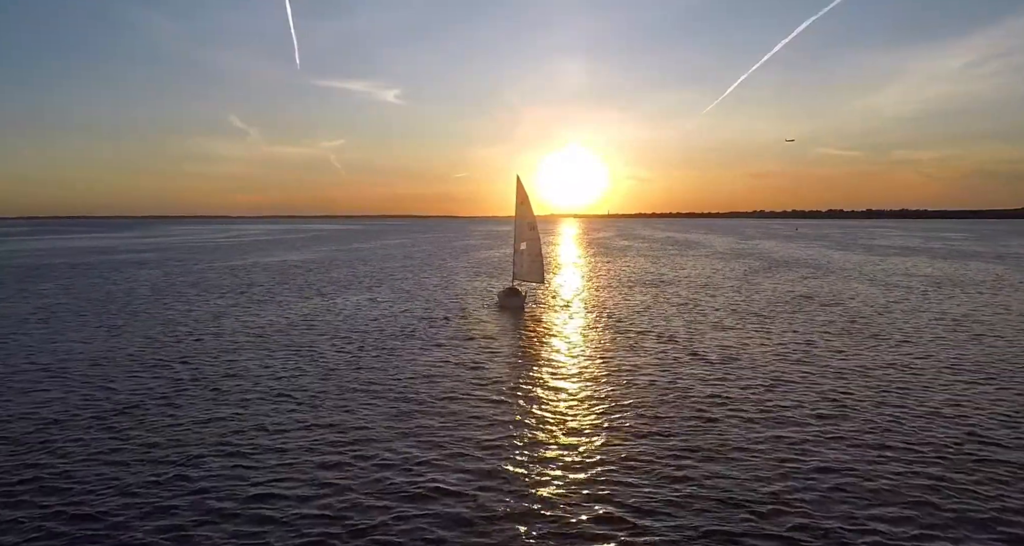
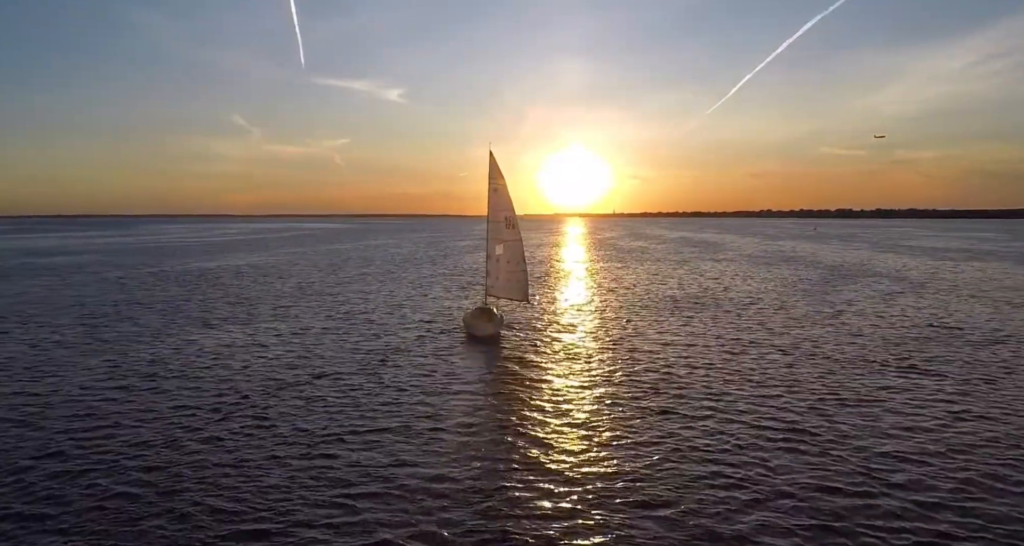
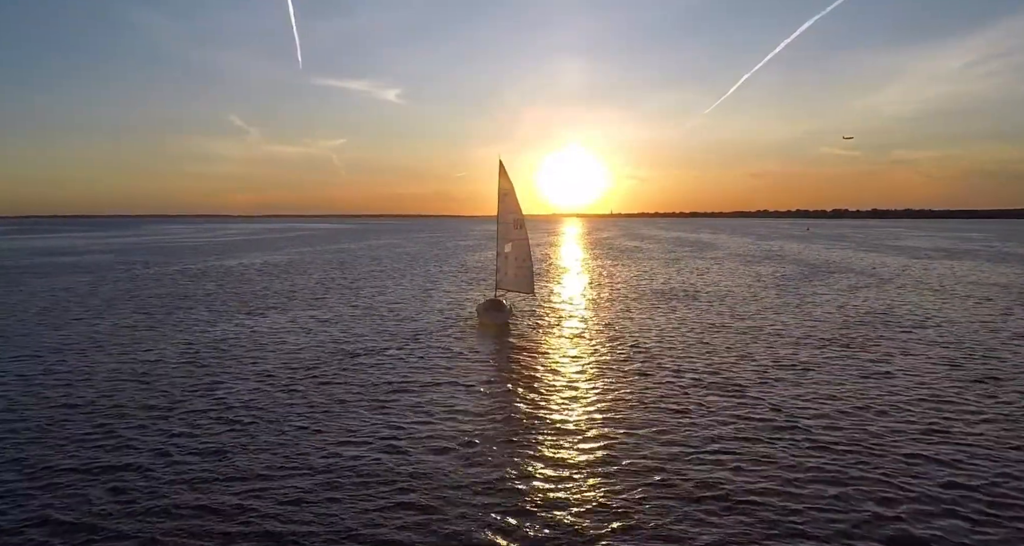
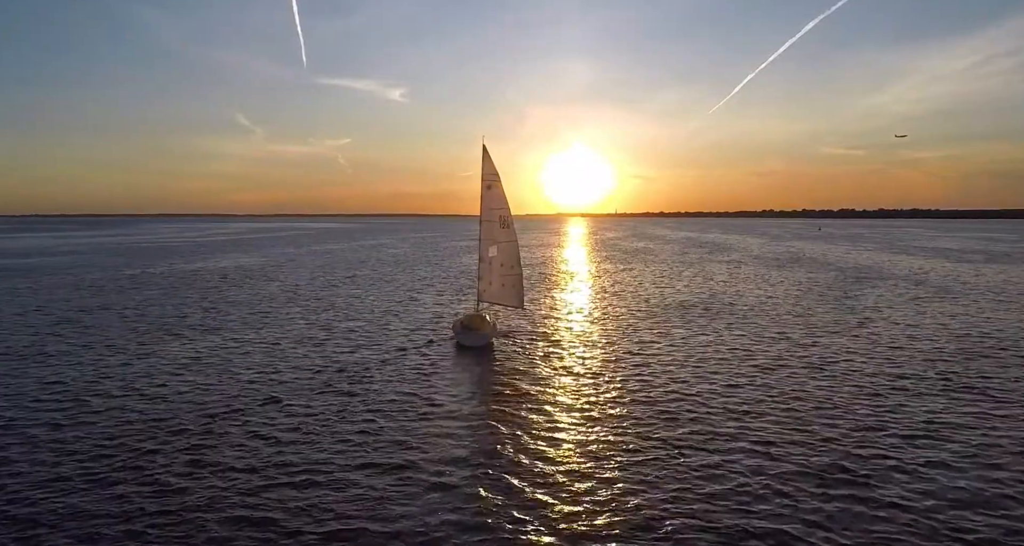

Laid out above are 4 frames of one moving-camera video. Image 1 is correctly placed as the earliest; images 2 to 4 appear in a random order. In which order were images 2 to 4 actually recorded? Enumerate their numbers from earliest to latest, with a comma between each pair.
3, 2, 4
